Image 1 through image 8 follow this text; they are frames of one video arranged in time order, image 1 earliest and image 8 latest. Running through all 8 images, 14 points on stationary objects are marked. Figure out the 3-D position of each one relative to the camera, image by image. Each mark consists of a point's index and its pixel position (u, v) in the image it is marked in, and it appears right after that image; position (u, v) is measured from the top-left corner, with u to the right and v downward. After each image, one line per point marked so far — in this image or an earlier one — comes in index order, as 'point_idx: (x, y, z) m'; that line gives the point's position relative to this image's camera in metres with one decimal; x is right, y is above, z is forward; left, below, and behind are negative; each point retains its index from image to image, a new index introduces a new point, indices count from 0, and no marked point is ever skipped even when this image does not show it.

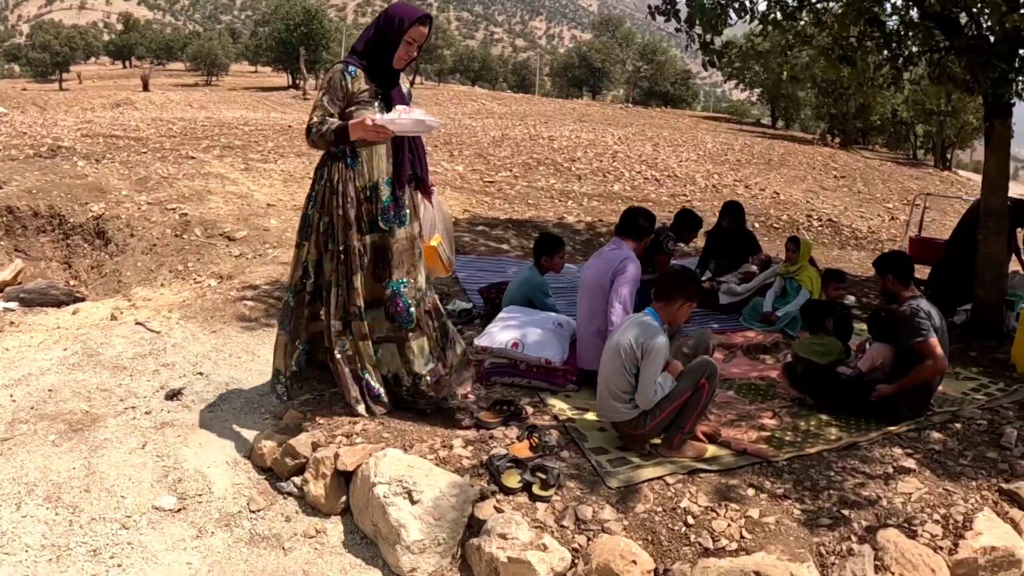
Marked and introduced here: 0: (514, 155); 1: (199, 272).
0: (+0.1, +2.4, +13.9) m
1: (-3.2, +0.2, +8.3) m
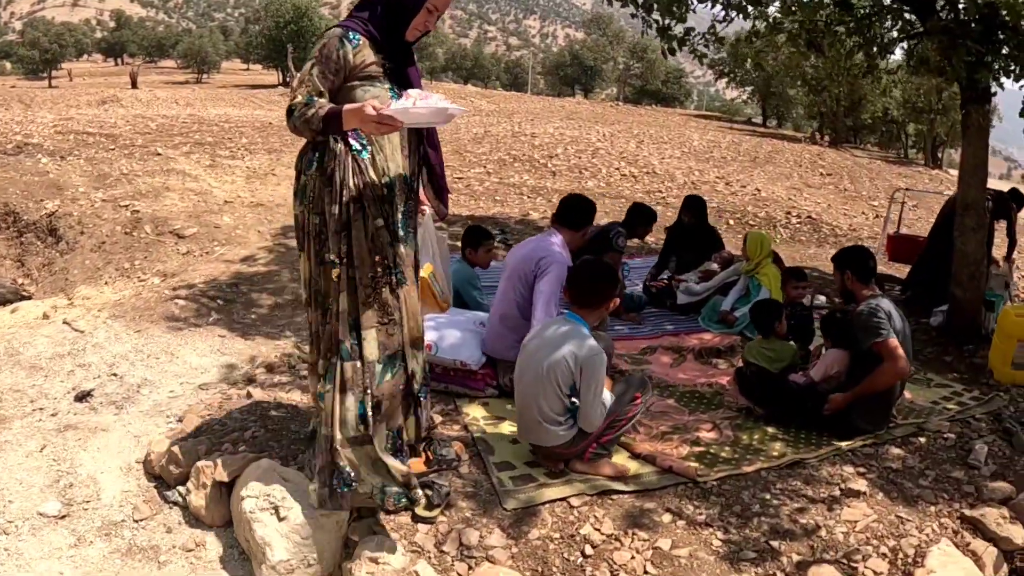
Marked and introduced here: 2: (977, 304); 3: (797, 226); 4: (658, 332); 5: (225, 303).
0: (-0.3, +2.4, +13.5) m
1: (-3.6, +0.2, +7.9) m
2: (+3.1, -0.1, +5.3) m
3: (+3.2, +0.7, +8.9) m
4: (+0.9, -0.3, +5.0) m
5: (-2.4, -0.1, +6.6) m
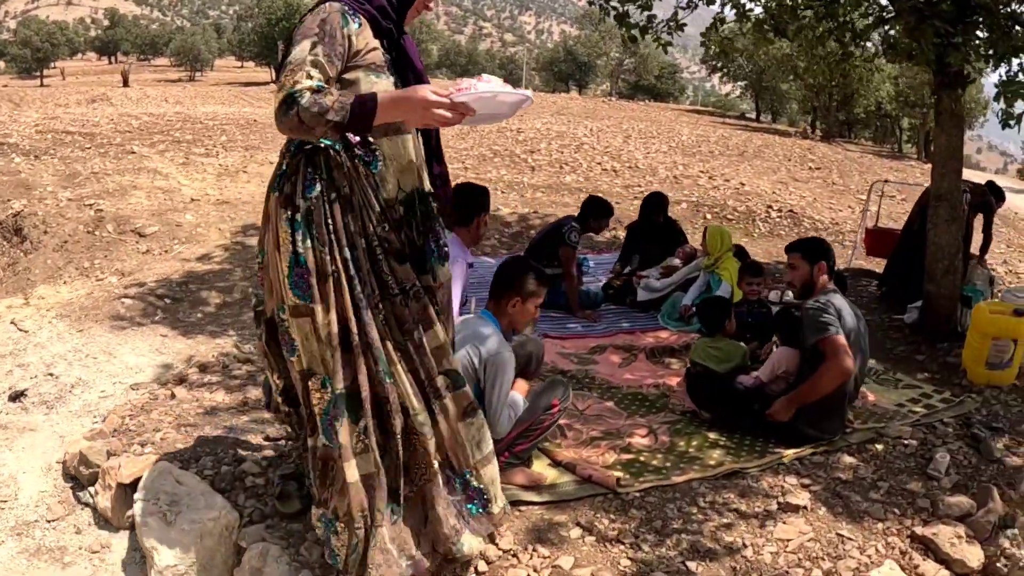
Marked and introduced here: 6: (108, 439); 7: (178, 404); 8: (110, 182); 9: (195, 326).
0: (-0.6, +2.5, +13.3) m
1: (-3.9, +0.2, +7.7) m
2: (+2.8, -0.1, +5.1) m
3: (+2.9, +0.8, +8.6) m
4: (+0.6, -0.3, +4.7) m
5: (-2.7, -0.1, +6.4) m
6: (-2.1, -0.8, +4.1) m
7: (-1.9, -0.6, +4.5) m
8: (-5.1, +1.4, +10.1) m
9: (-2.4, -0.3, +5.9) m
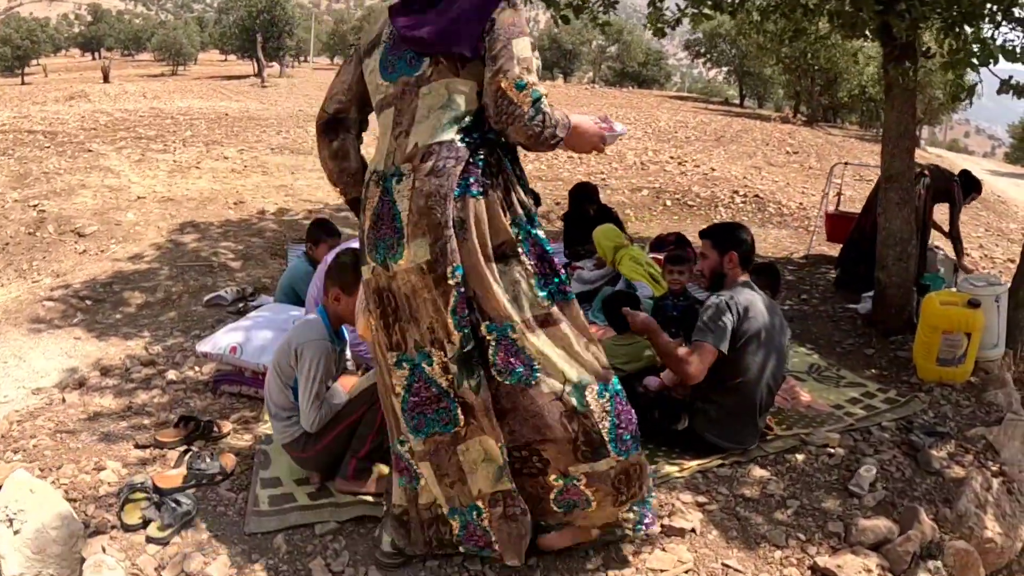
0: (-1.2, +2.6, +12.9) m
1: (-4.4, +0.2, +7.3) m
2: (+2.4, 0.0, +4.7) m
3: (+2.4, +0.9, +8.3) m
4: (+0.2, -0.2, +4.4) m
5: (-3.2, -0.1, +6.0) m
6: (-2.5, -0.8, +3.7) m
7: (-2.3, -0.6, +4.1) m
8: (-5.6, +1.4, +9.7) m
9: (-2.8, -0.3, +5.6) m
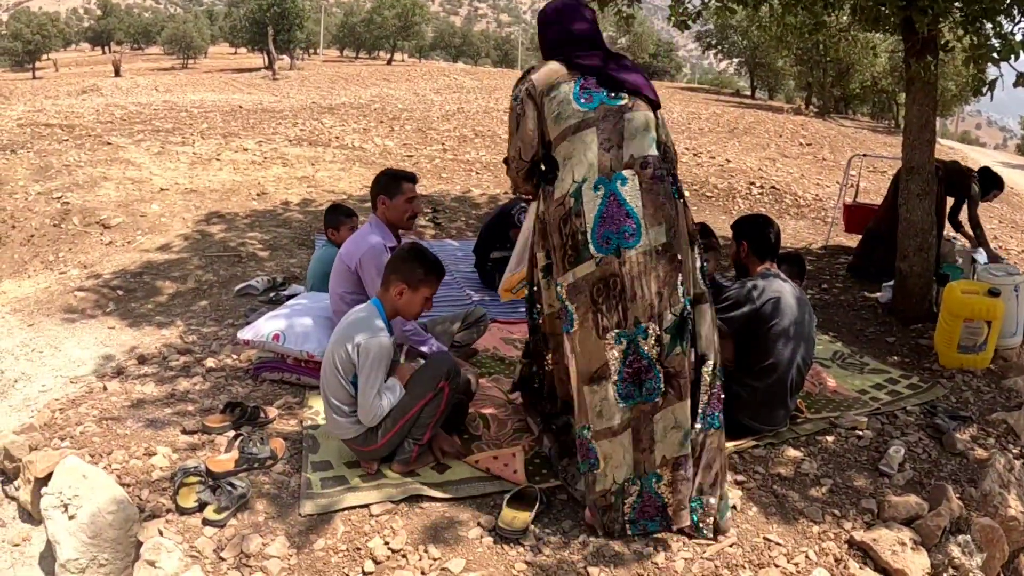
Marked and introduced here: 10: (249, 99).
0: (-0.9, +2.7, +13.0) m
1: (-4.2, +0.3, +7.5) m
2: (+2.5, 0.0, +4.8) m
3: (+2.6, +1.0, +8.4) m
4: (+0.3, -0.2, +4.5) m
5: (-3.0, 0.0, +6.2) m
6: (-2.4, -0.7, +3.9) m
7: (-2.2, -0.6, +4.3) m
8: (-5.4, +1.5, +9.8) m
9: (-2.7, -0.2, +5.7) m
10: (-5.7, +4.1, +17.1) m
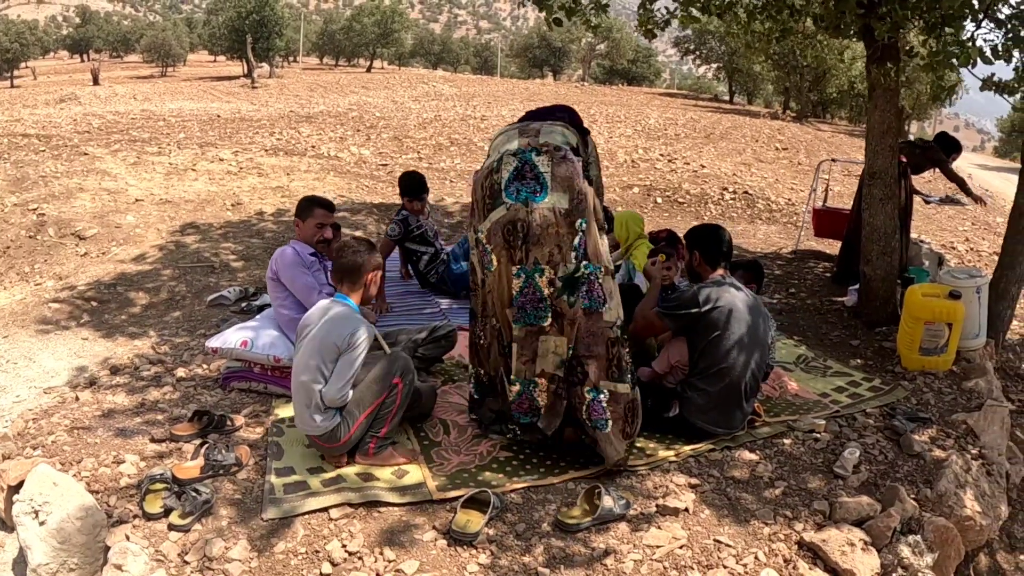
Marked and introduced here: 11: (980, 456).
0: (-1.3, +2.6, +13.0) m
1: (-4.4, +0.1, +7.4) m
2: (+2.3, 0.0, +4.9) m
3: (+2.3, +0.9, +8.4) m
4: (+0.1, -0.2, +4.5) m
5: (-3.2, -0.1, +6.1) m
6: (-2.5, -0.8, +3.8) m
7: (-2.3, -0.6, +4.2) m
8: (-5.7, +1.4, +9.8) m
9: (-2.9, -0.3, +5.7) m
10: (-6.2, +3.9, +17.1) m
11: (+2.2, -0.8, +3.6) m
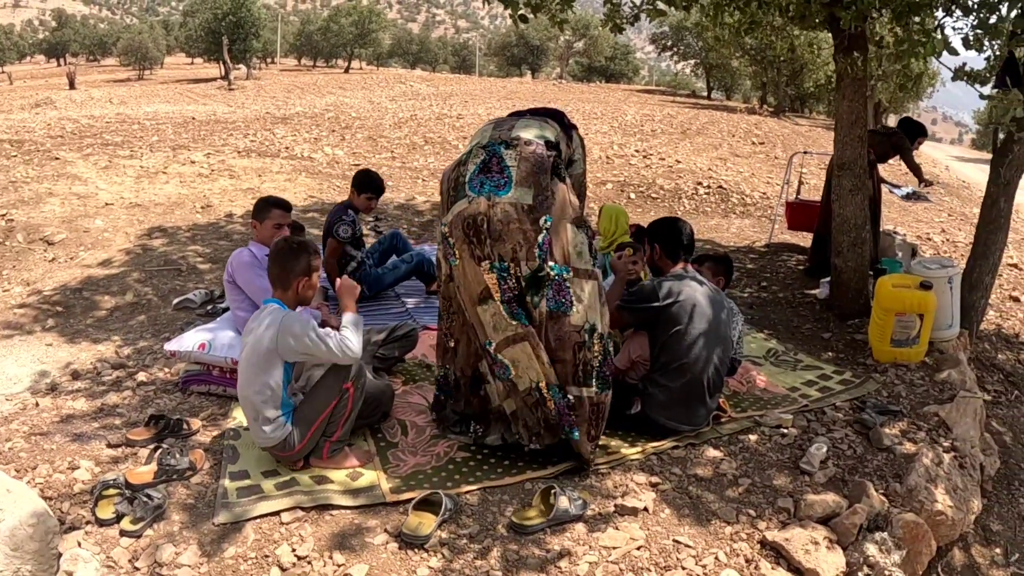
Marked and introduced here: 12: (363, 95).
0: (-1.7, +2.6, +12.9) m
1: (-4.7, +0.1, +7.2) m
2: (+2.1, +0.1, +4.9) m
3: (+2.1, +1.0, +8.4) m
4: (0.0, -0.2, +4.4) m
5: (-3.4, -0.2, +6.0) m
6: (-2.7, -0.8, +3.7) m
7: (-2.5, -0.7, +4.1) m
8: (-6.0, +1.3, +9.5) m
9: (-3.1, -0.3, +5.5) m
10: (-6.7, +3.8, +16.9) m
11: (+2.0, -0.7, +3.6) m
12: (-3.7, +4.7, +19.3) m
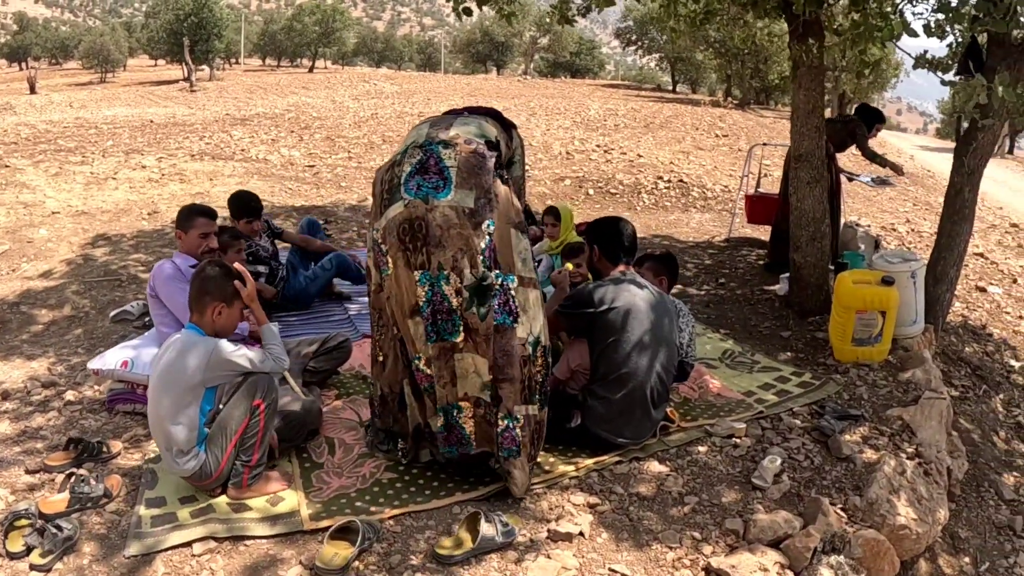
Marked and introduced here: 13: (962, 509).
0: (-2.3, +2.5, +12.6) m
1: (-5.1, -0.1, +6.8) m
2: (+1.8, +0.1, +4.7) m
3: (+1.6, +1.0, +8.2) m
4: (-0.3, -0.2, +4.2) m
5: (-3.8, -0.3, +5.6) m
6: (-2.9, -0.9, +3.4) m
7: (-2.8, -0.8, +3.8) m
8: (-6.5, +1.1, +9.1) m
9: (-3.4, -0.4, +5.2) m
10: (-7.5, +3.7, +16.4) m
11: (+1.8, -0.7, +3.4) m
12: (-4.5, +4.7, +18.9) m
13: (+2.0, -1.0, +3.6) m
